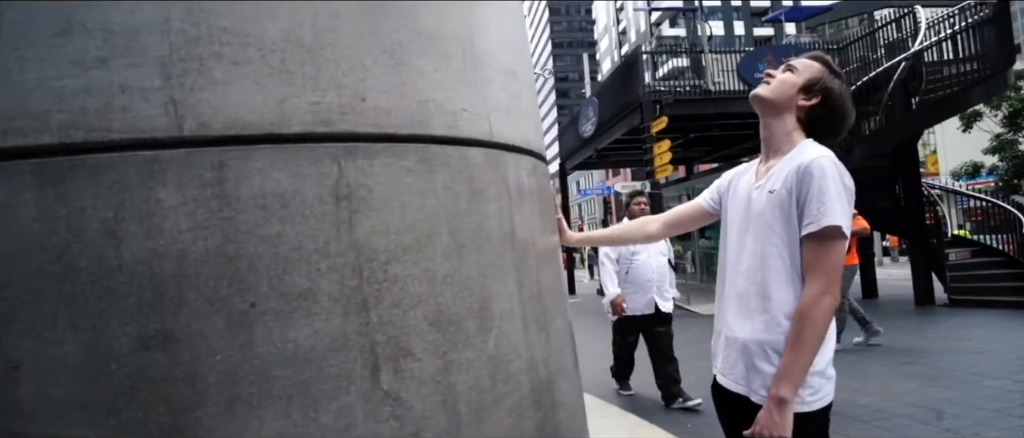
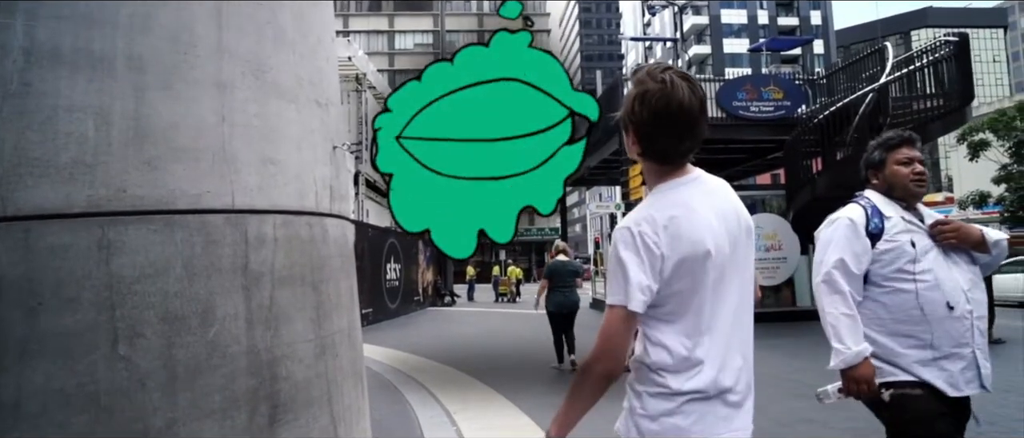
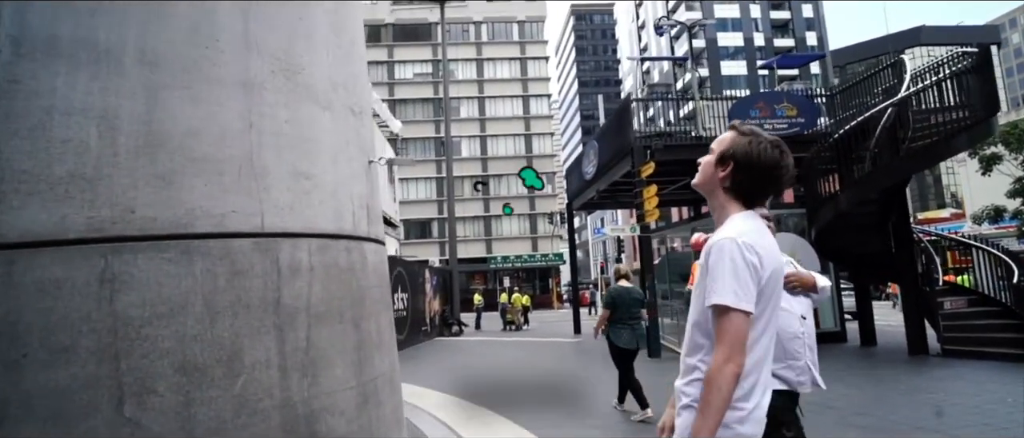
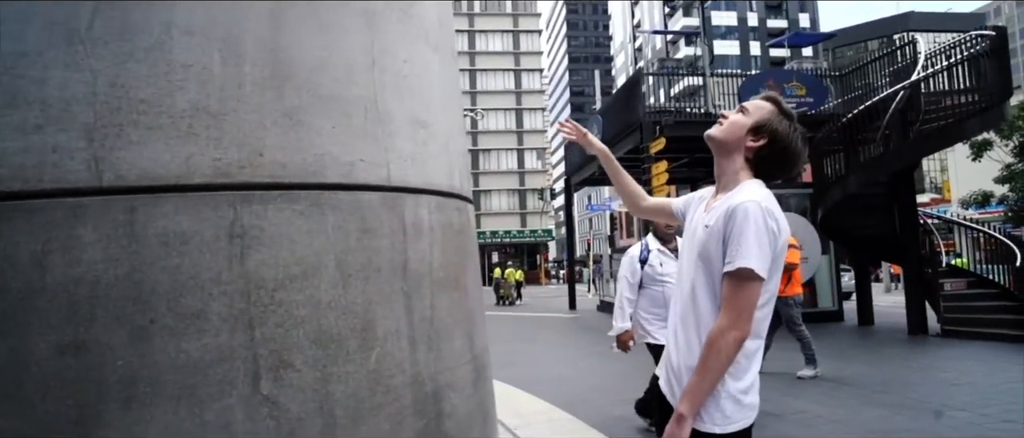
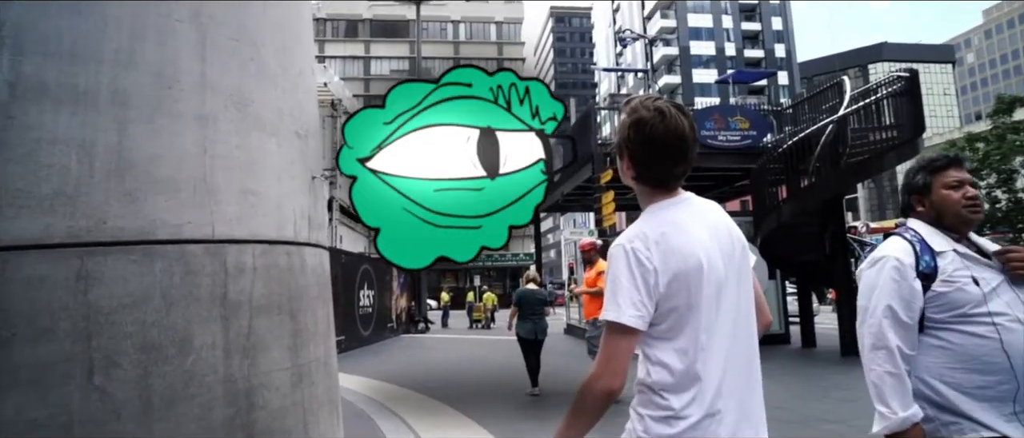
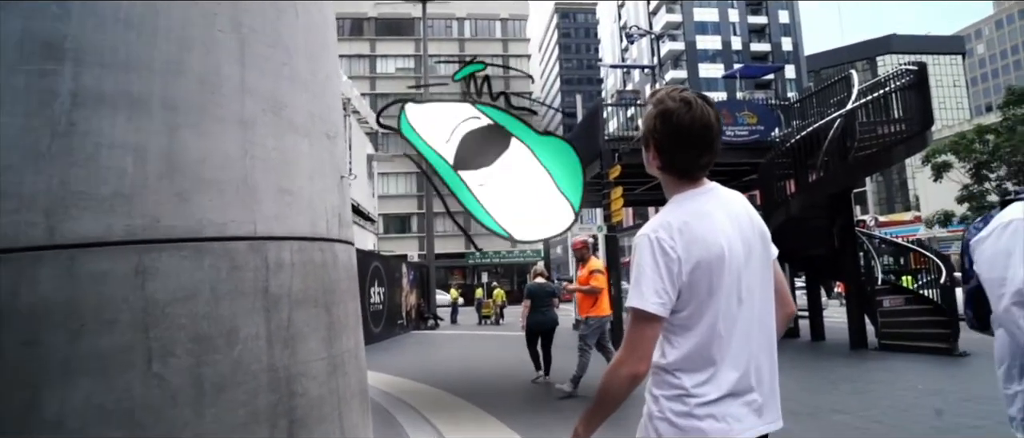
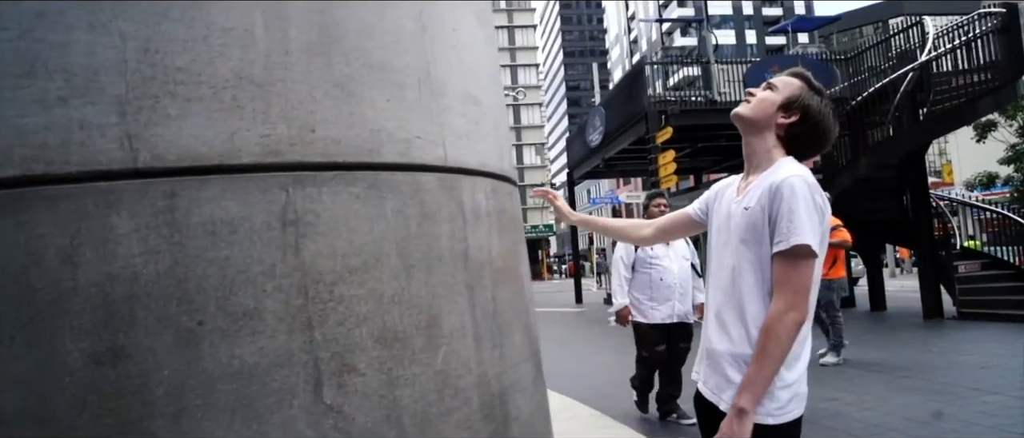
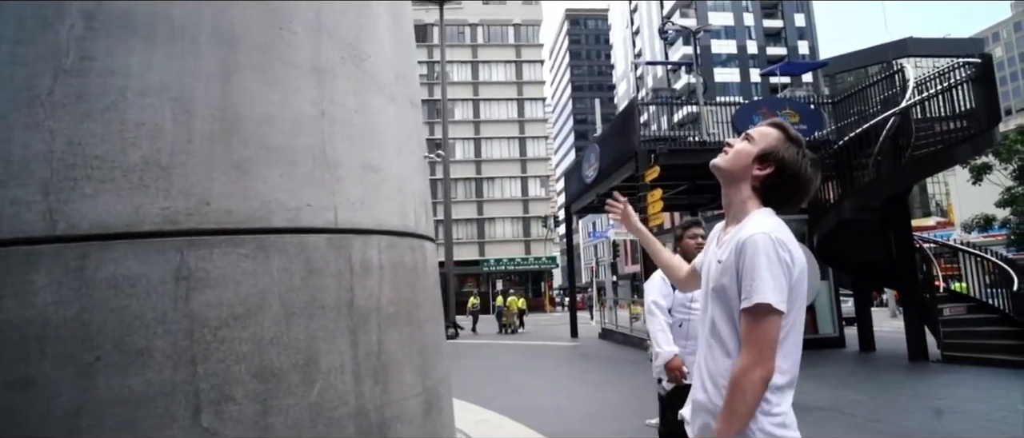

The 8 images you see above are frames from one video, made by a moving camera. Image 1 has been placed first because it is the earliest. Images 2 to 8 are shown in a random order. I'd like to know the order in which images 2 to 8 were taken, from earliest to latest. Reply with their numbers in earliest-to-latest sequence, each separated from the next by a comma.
7, 4, 8, 3, 2, 5, 6
